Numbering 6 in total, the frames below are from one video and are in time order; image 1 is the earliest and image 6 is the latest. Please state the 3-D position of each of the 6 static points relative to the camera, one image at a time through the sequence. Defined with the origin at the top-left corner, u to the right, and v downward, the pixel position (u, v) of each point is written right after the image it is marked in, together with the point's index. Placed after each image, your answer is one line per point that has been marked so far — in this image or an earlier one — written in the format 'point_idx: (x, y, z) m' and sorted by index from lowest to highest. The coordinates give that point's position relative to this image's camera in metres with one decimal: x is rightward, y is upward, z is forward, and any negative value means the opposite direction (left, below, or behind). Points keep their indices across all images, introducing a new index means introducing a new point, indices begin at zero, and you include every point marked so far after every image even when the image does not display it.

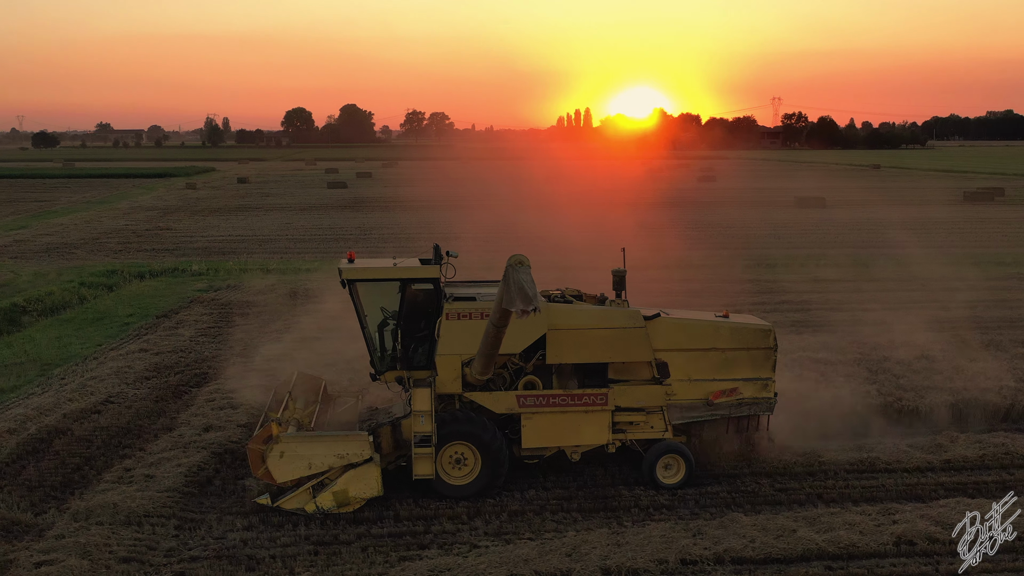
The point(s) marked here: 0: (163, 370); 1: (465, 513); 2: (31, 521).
0: (-3.1, -0.7, +10.4) m
1: (-0.2, -1.2, +6.2) m
2: (-2.6, -1.2, +6.1) m
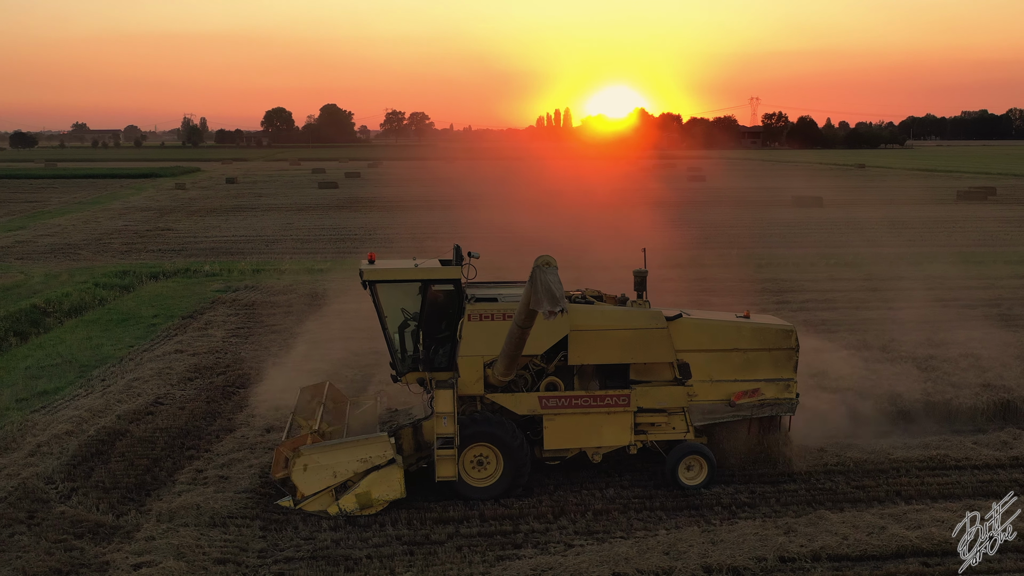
0: (-2.7, -0.7, +10.4) m
1: (+0.2, -1.2, +6.3) m
2: (-2.1, -1.2, +6.1) m
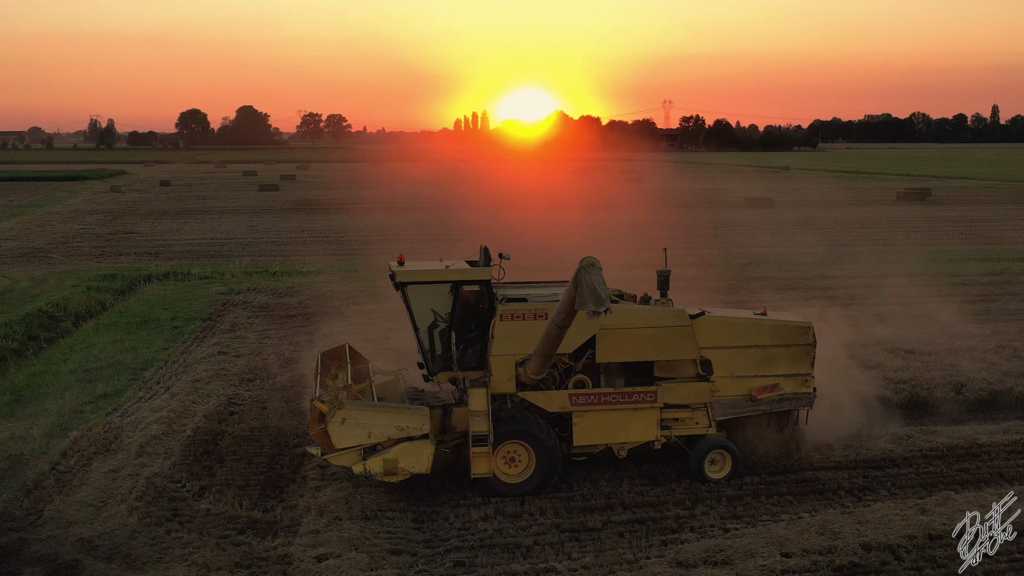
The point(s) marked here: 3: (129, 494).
0: (-2.3, -0.7, +10.4) m
1: (+1.0, -1.2, +6.5) m
2: (-1.3, -1.2, +6.2) m
3: (-2.2, -1.2, +6.7) m
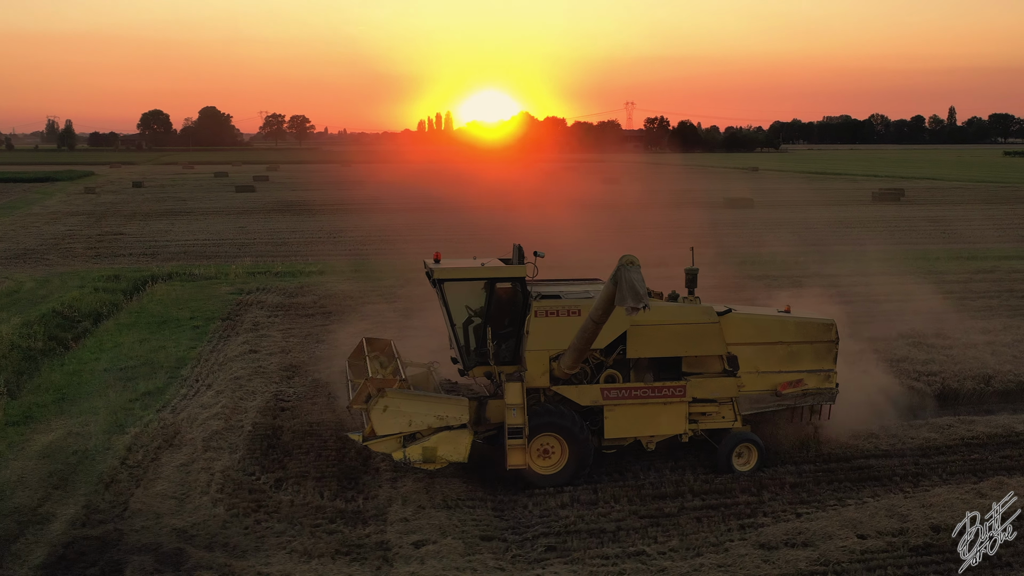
0: (-2.0, -0.7, +10.6) m
1: (+1.4, -1.2, +6.8) m
2: (-0.9, -1.2, +6.4) m
3: (-1.8, -1.2, +6.9) m
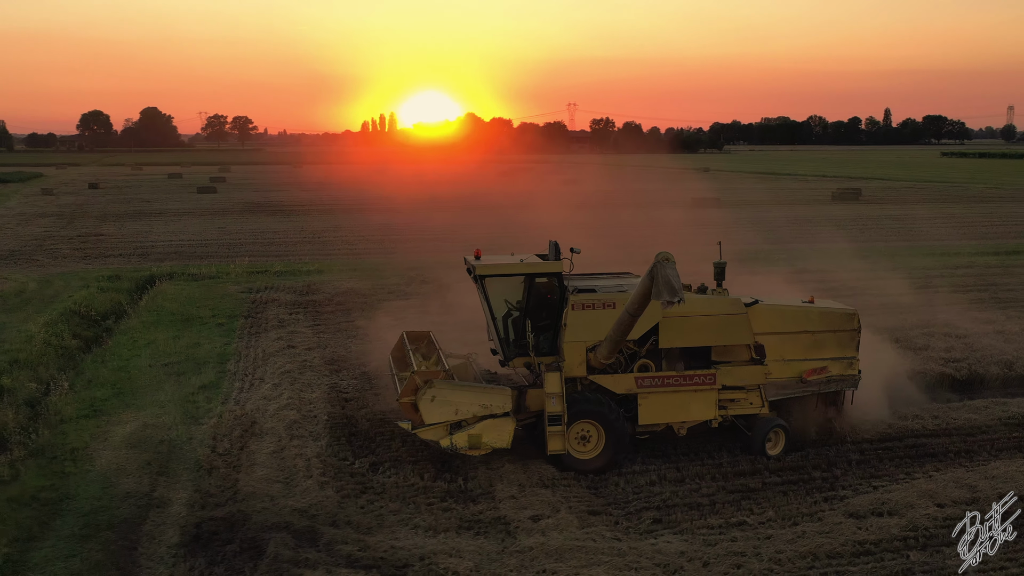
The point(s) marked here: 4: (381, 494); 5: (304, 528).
0: (-1.6, -0.7, +10.9) m
1: (+1.9, -1.1, +7.3) m
2: (-0.3, -1.2, +6.8) m
3: (-1.3, -1.1, +7.2) m
4: (-0.8, -1.2, +6.7) m
5: (-1.1, -1.3, +6.1) m
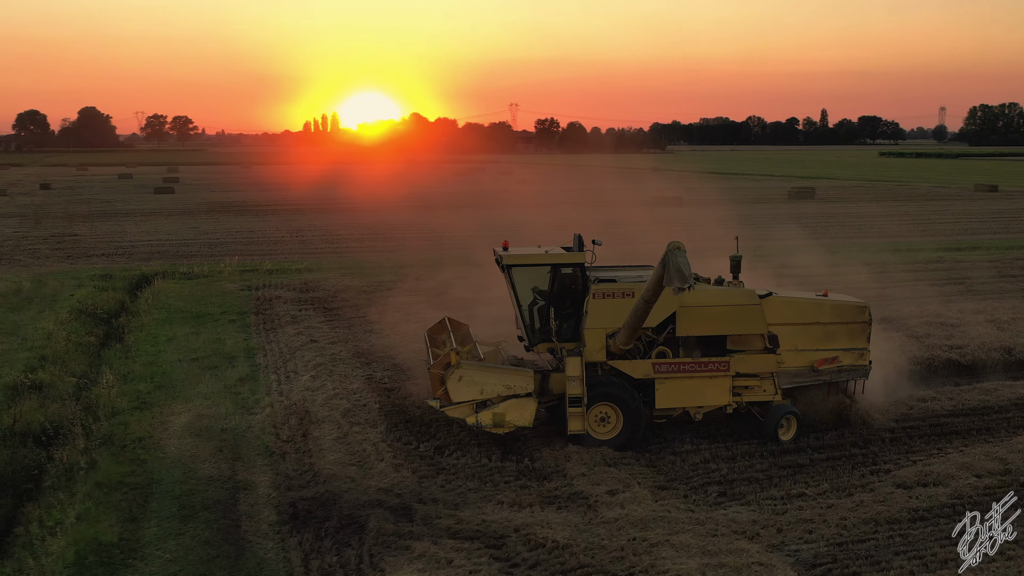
0: (-1.4, -0.7, +11.2) m
1: (+2.3, -1.0, +7.8) m
2: (+0.1, -1.1, +7.2) m
3: (-0.9, -1.1, +7.6) m
4: (-0.3, -1.1, +7.1) m
5: (-0.7, -1.2, +6.5) m
